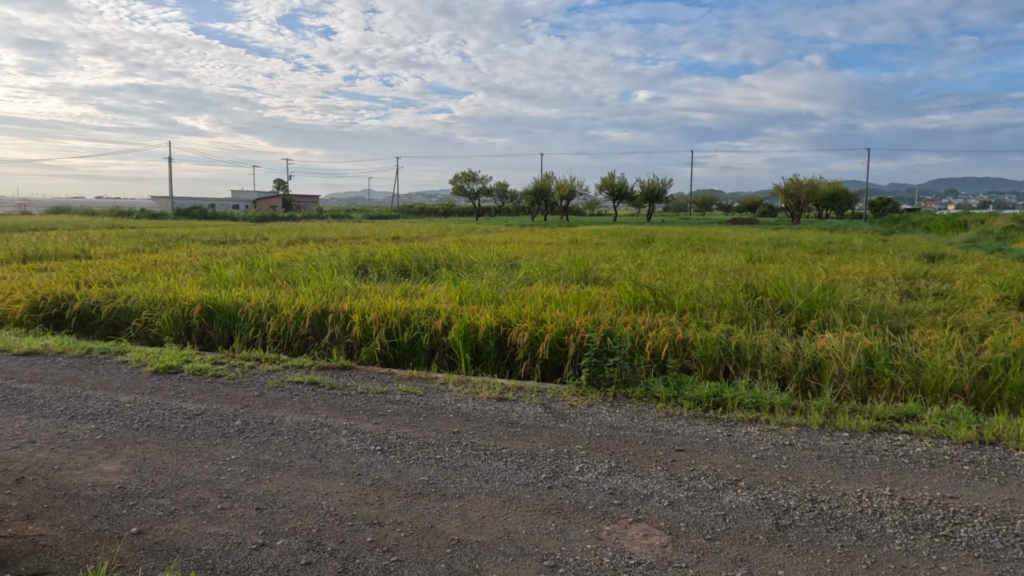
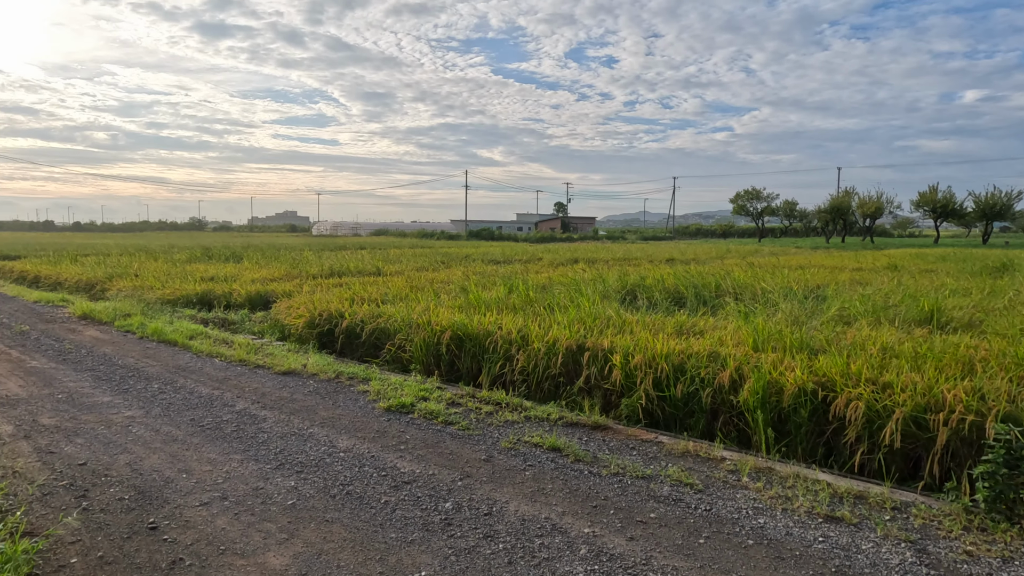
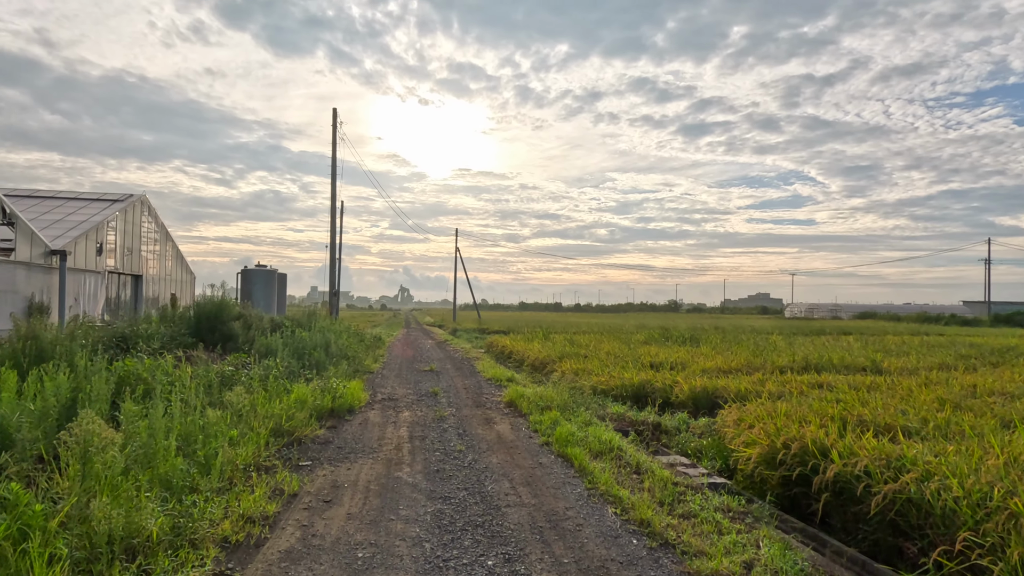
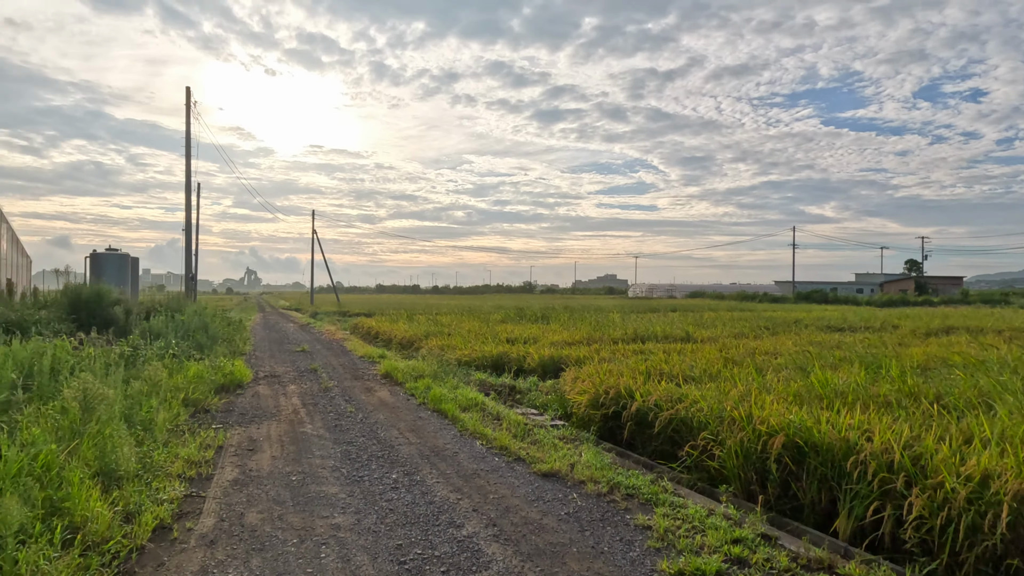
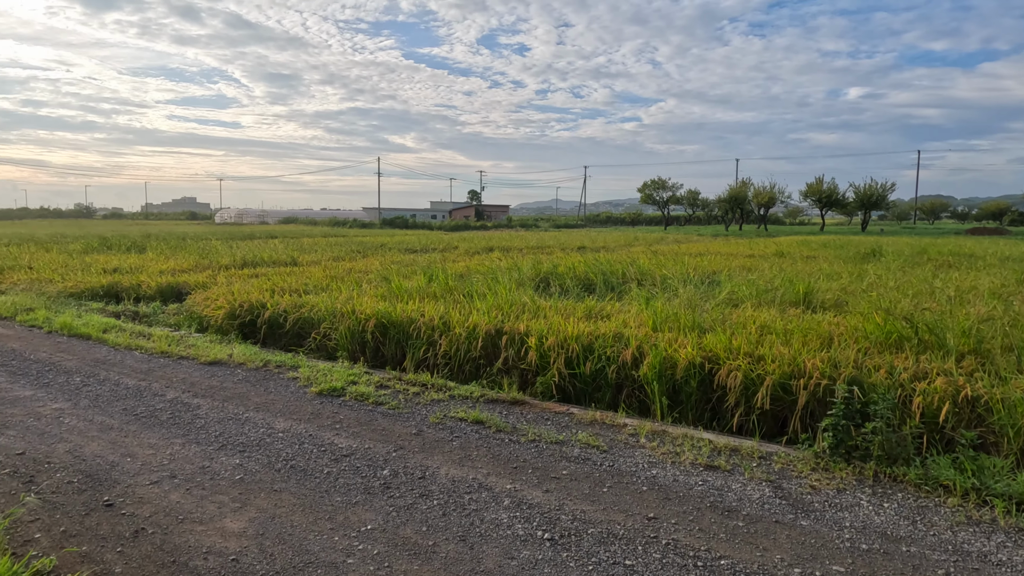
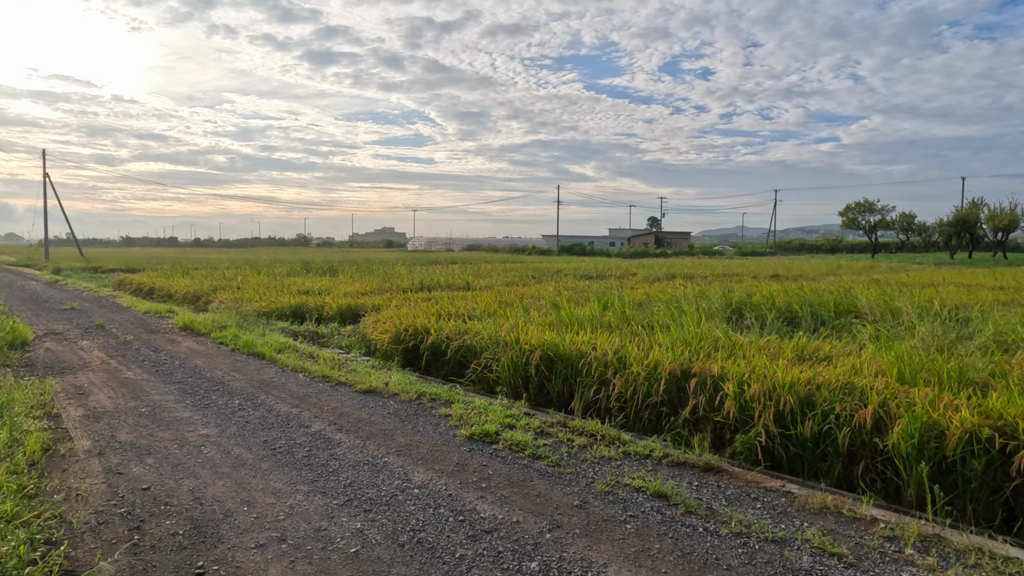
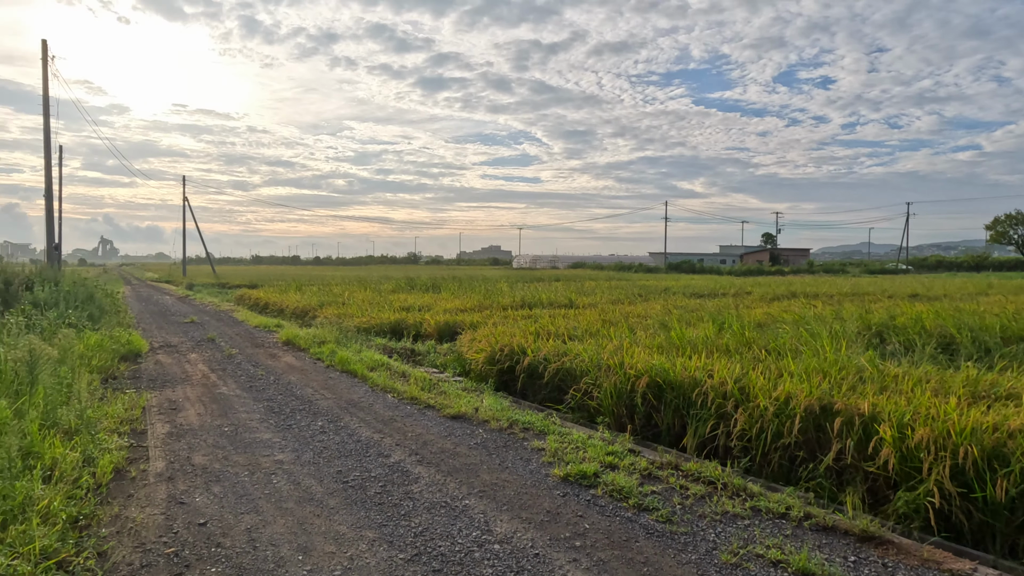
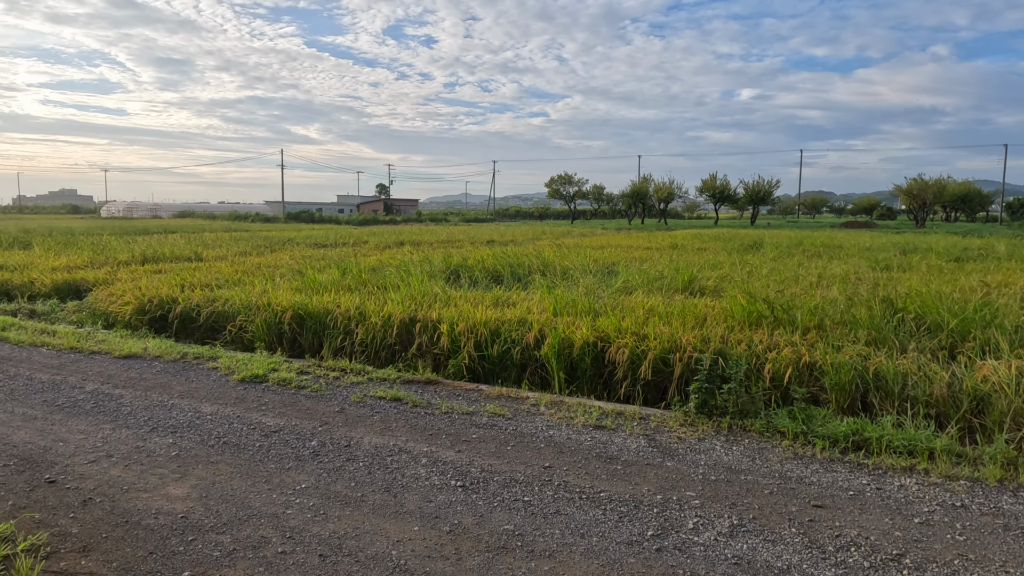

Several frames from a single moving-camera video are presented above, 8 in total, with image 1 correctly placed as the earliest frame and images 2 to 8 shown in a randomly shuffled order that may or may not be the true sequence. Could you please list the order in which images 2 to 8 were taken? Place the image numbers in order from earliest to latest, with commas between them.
8, 5, 2, 6, 7, 4, 3
